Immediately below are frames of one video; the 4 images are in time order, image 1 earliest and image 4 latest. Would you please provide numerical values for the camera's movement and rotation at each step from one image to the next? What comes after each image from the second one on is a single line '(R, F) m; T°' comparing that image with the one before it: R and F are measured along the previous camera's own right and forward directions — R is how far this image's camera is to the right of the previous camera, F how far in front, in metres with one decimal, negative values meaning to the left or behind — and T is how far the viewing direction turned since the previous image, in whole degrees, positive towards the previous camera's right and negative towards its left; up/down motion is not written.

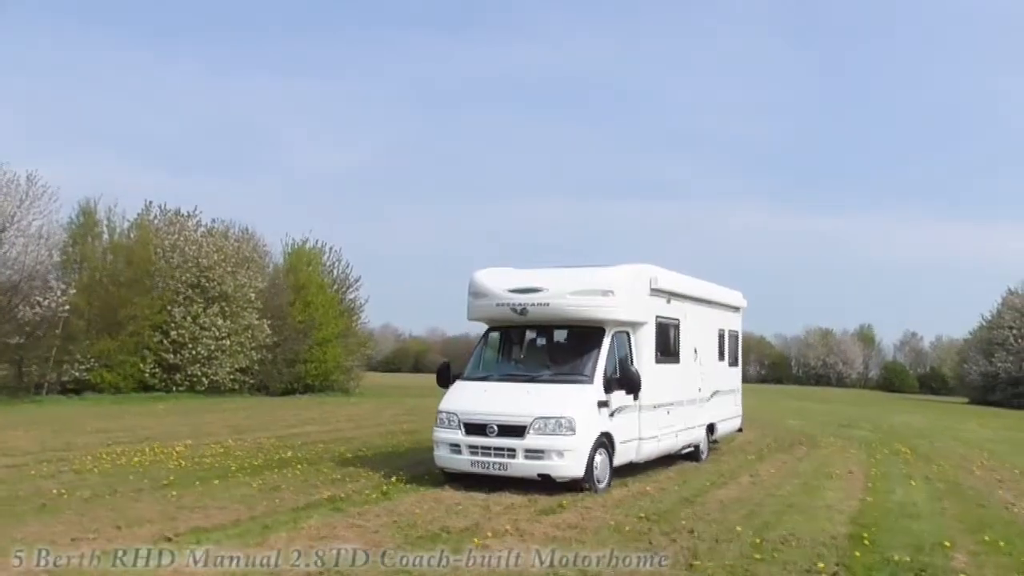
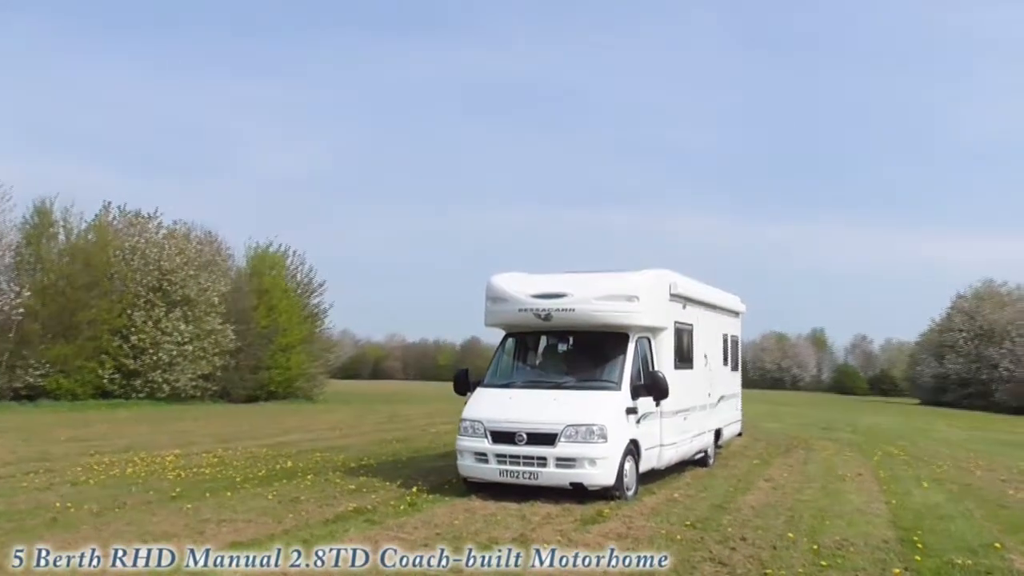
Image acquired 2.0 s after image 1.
(-1.1, +0.2) m; +3°
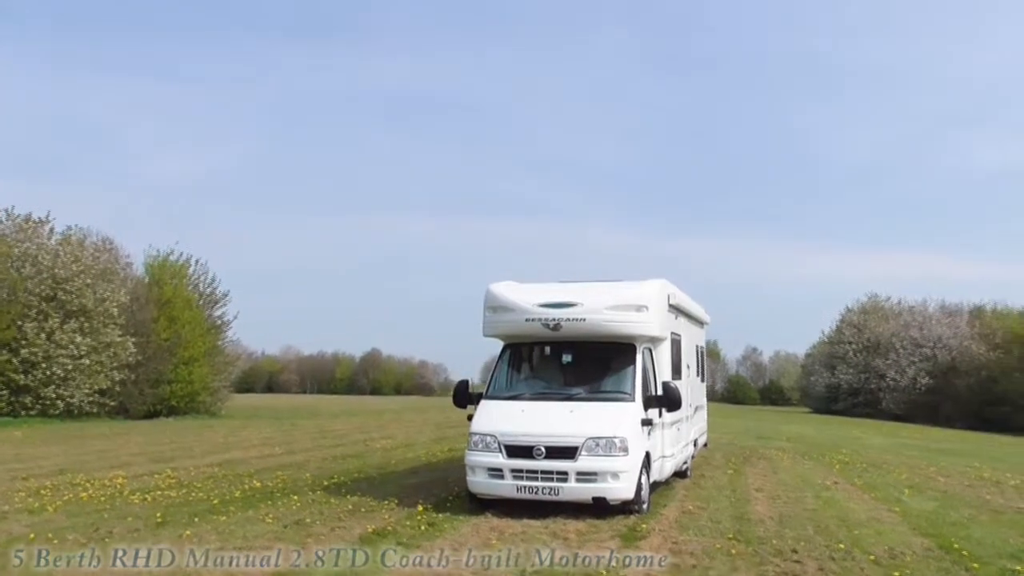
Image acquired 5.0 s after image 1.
(-1.8, +0.5) m; +8°
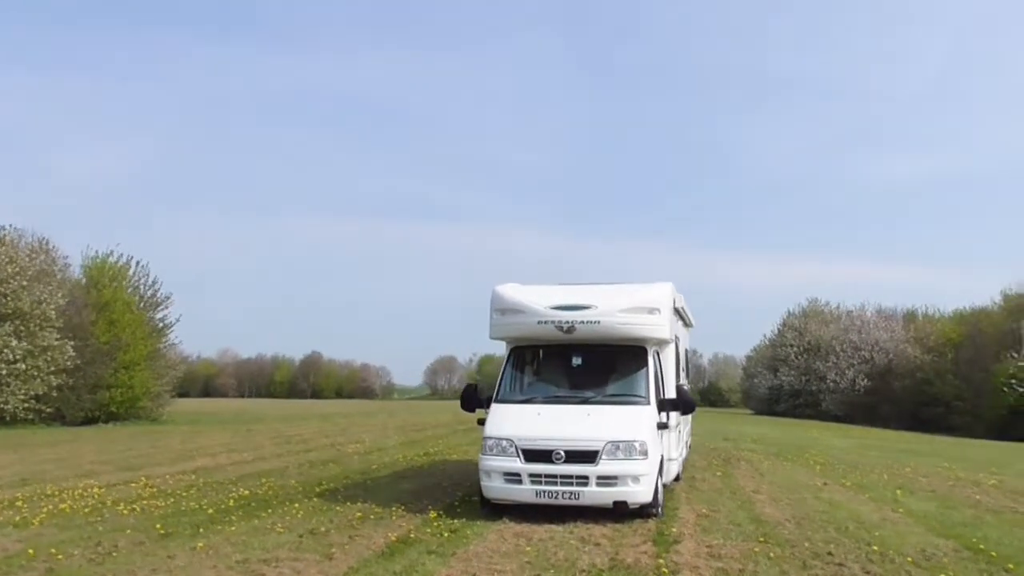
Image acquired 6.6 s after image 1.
(-1.1, +0.3) m; +4°
